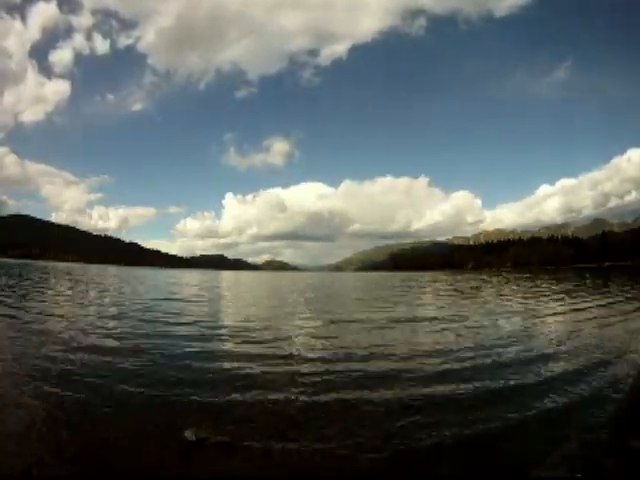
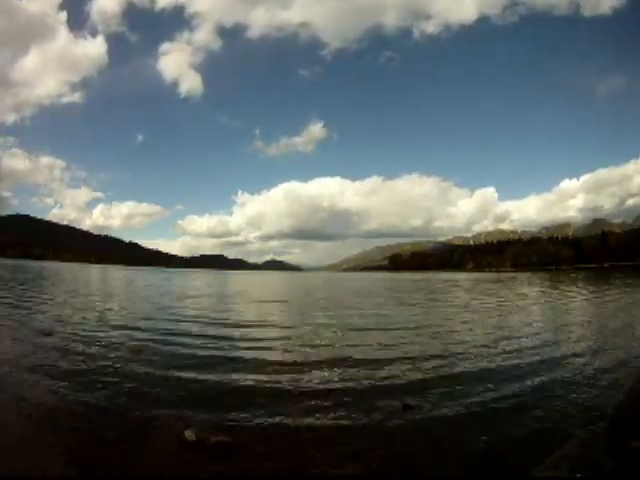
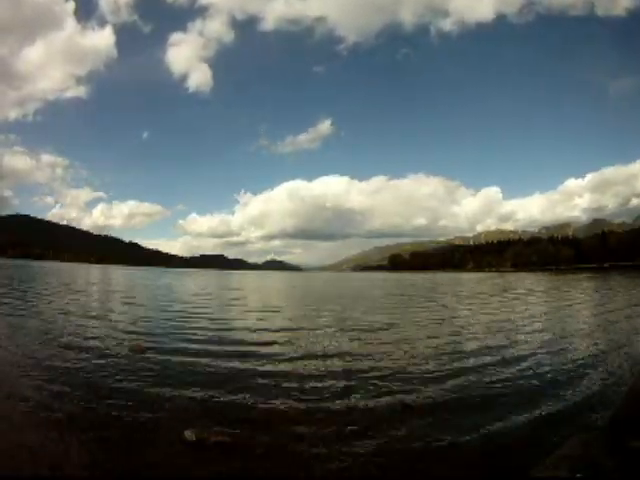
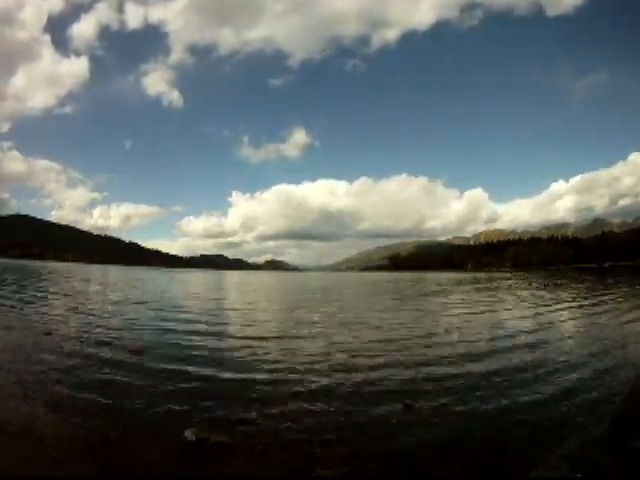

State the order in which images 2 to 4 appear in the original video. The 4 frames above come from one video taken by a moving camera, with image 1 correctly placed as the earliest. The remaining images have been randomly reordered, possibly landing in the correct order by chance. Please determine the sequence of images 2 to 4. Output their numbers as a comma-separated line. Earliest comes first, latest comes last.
4, 2, 3
